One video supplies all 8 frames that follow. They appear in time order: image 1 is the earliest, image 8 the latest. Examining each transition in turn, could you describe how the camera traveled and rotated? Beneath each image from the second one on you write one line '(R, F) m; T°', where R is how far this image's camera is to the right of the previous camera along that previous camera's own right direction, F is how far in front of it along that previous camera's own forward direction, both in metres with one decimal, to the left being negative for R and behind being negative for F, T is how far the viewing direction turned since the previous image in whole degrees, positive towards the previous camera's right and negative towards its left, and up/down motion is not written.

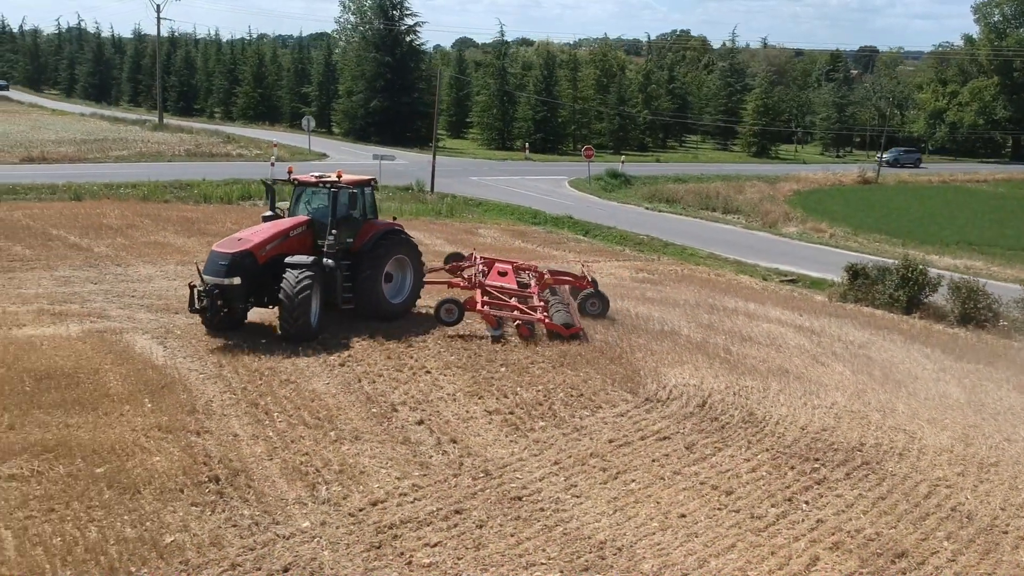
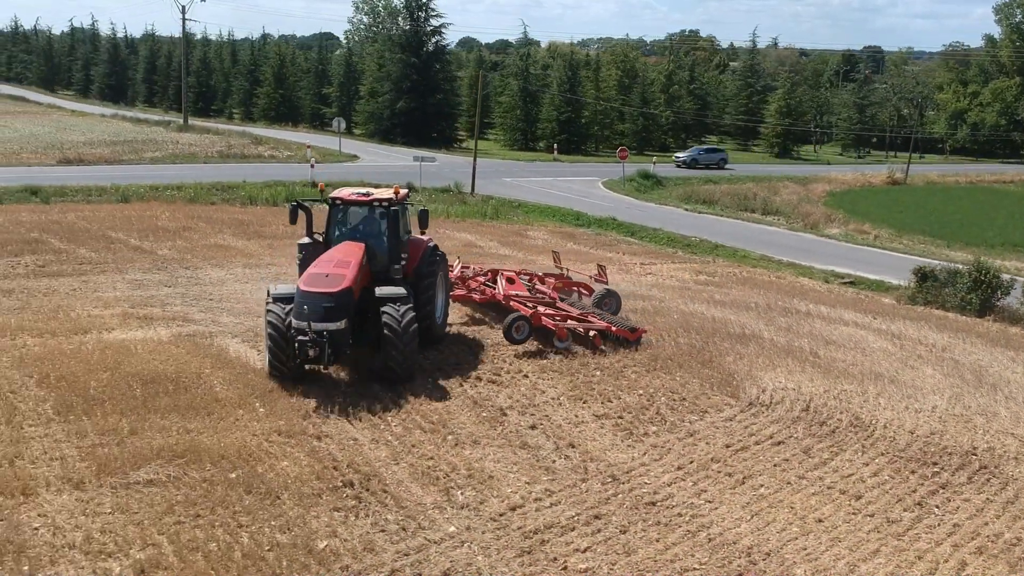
(-1.1, 0.0) m; 0°
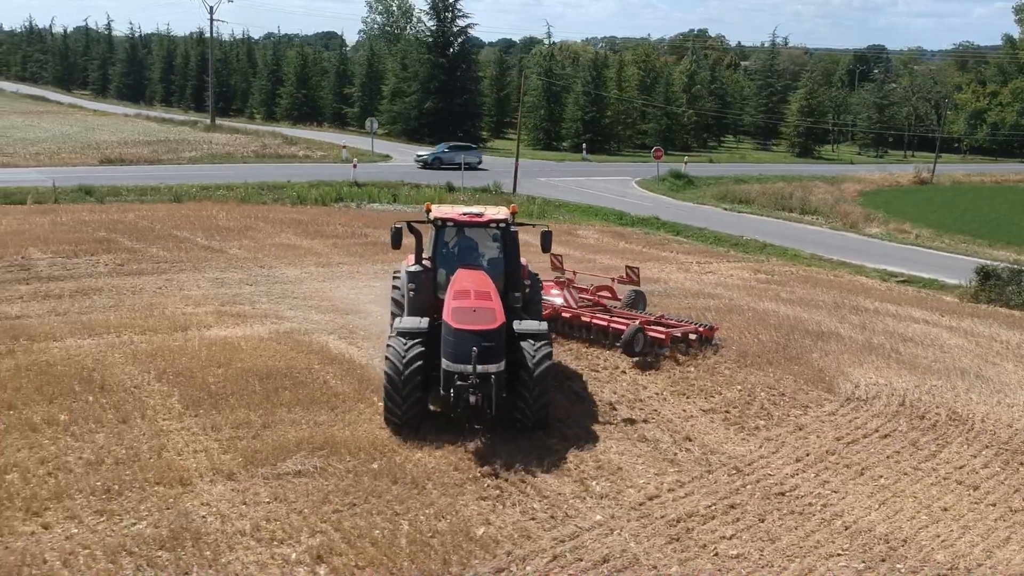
(-1.2, -0.3) m; 0°
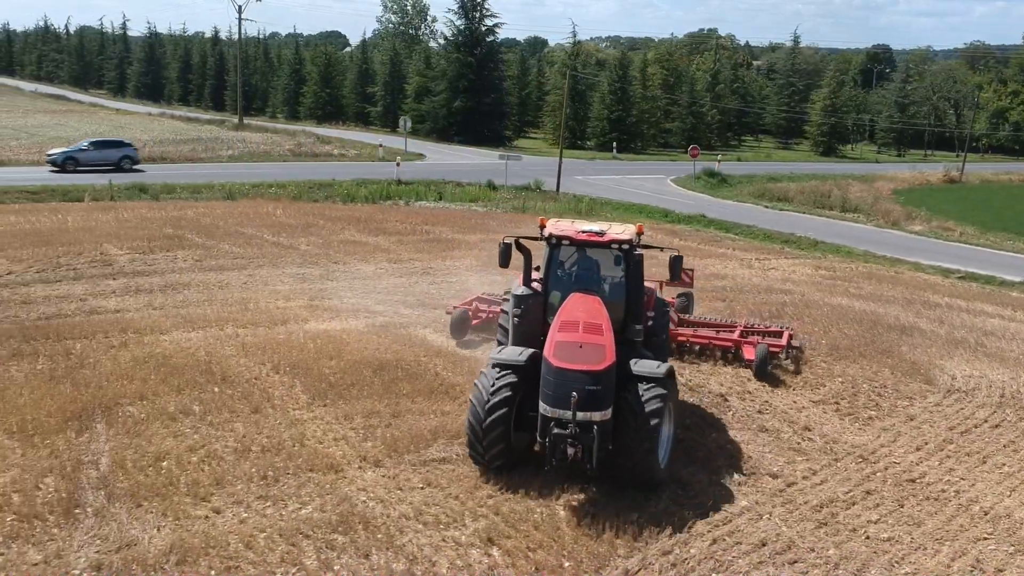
(-1.2, -0.2) m; 0°
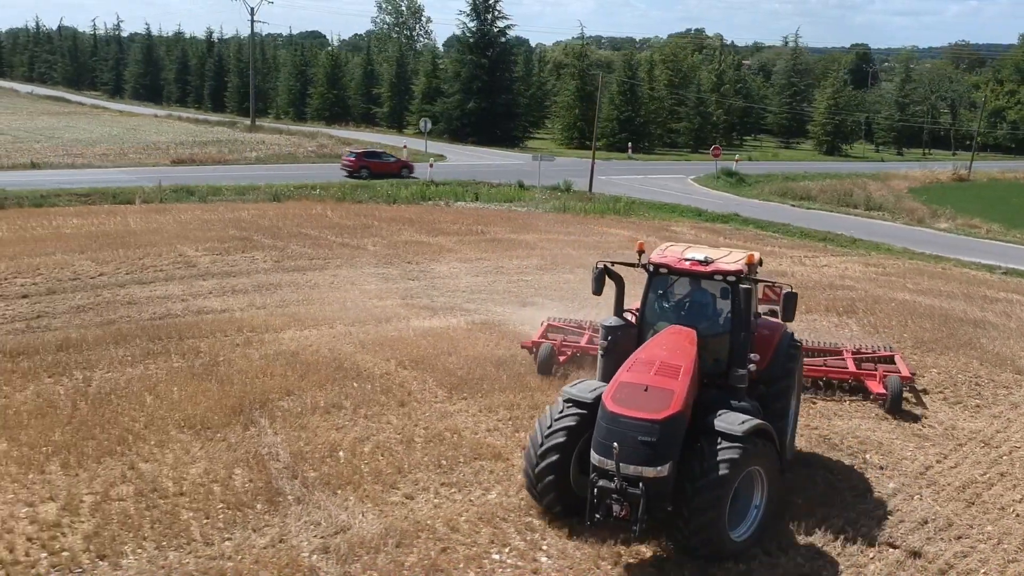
(-1.6, -0.5) m; +1°
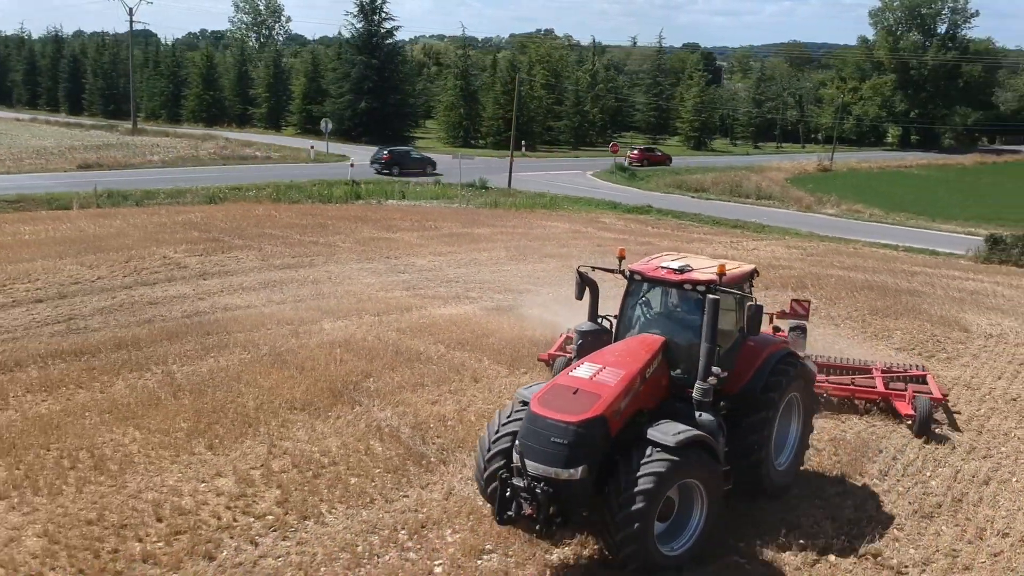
(-2.5, -1.0) m; +9°
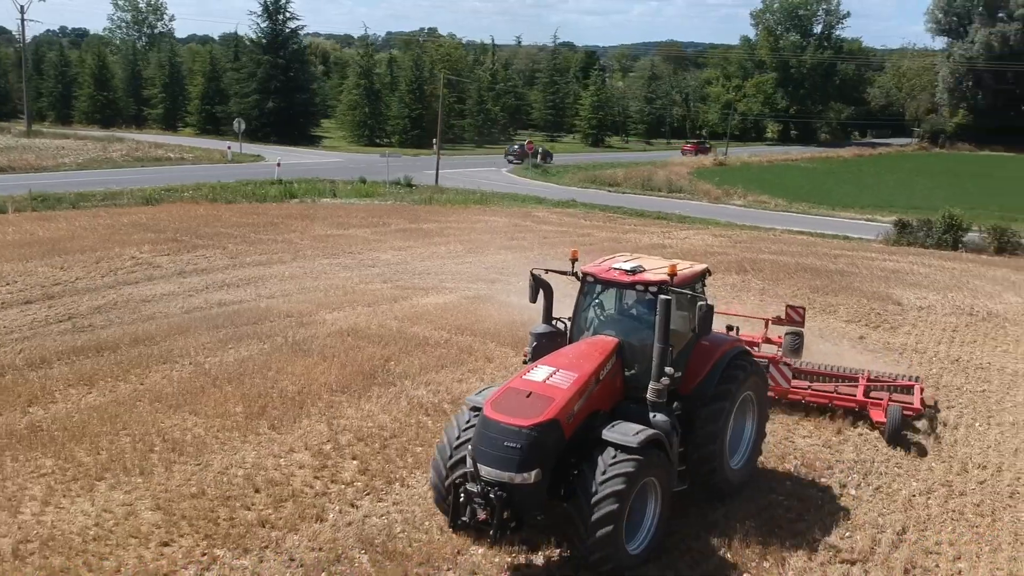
(-1.6, -0.9) m; +7°
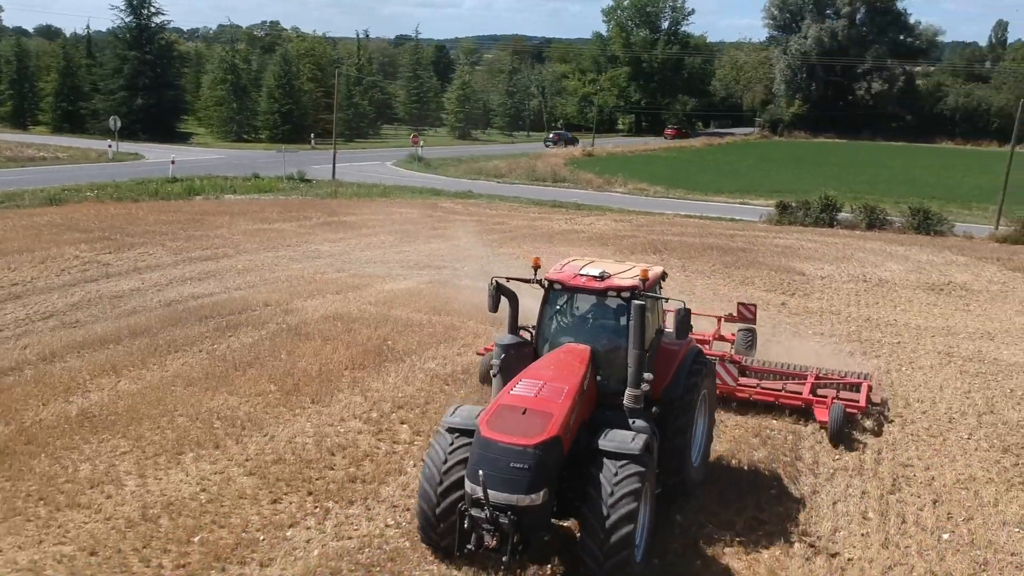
(-1.9, -1.1) m; +9°
